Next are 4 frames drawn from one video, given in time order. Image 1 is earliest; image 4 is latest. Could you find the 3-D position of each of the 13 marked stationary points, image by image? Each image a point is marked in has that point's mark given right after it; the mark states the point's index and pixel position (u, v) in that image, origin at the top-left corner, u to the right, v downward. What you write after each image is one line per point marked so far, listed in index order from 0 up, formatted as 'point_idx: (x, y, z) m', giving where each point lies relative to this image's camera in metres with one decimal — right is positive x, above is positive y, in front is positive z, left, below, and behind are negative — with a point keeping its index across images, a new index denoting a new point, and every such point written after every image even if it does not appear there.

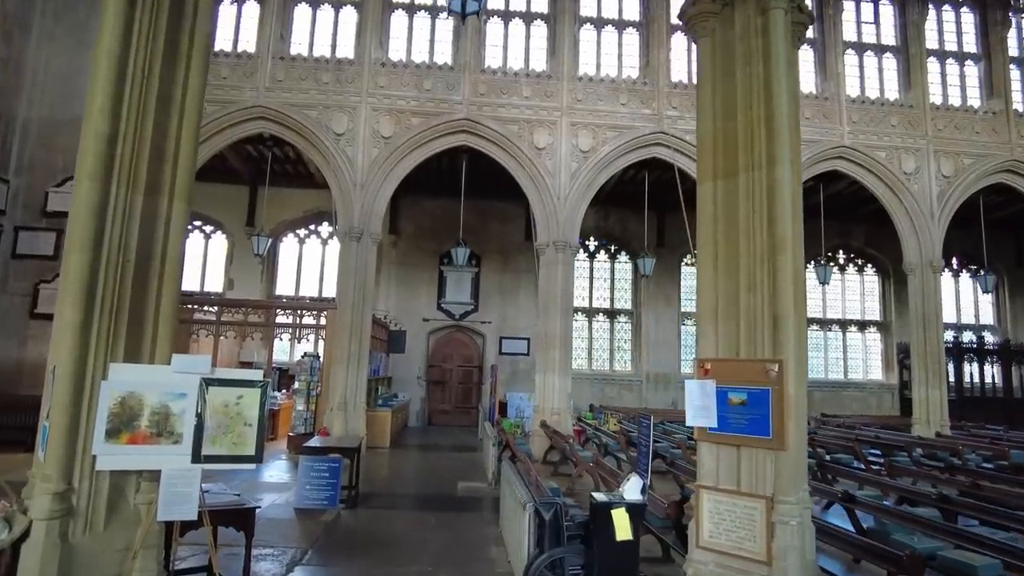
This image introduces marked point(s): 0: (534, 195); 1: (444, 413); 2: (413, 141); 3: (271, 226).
0: (+0.4, +1.7, +11.7) m
1: (-1.7, -3.1, +15.9) m
2: (-1.8, +2.6, +11.5) m
3: (-6.2, +1.6, +16.5) m
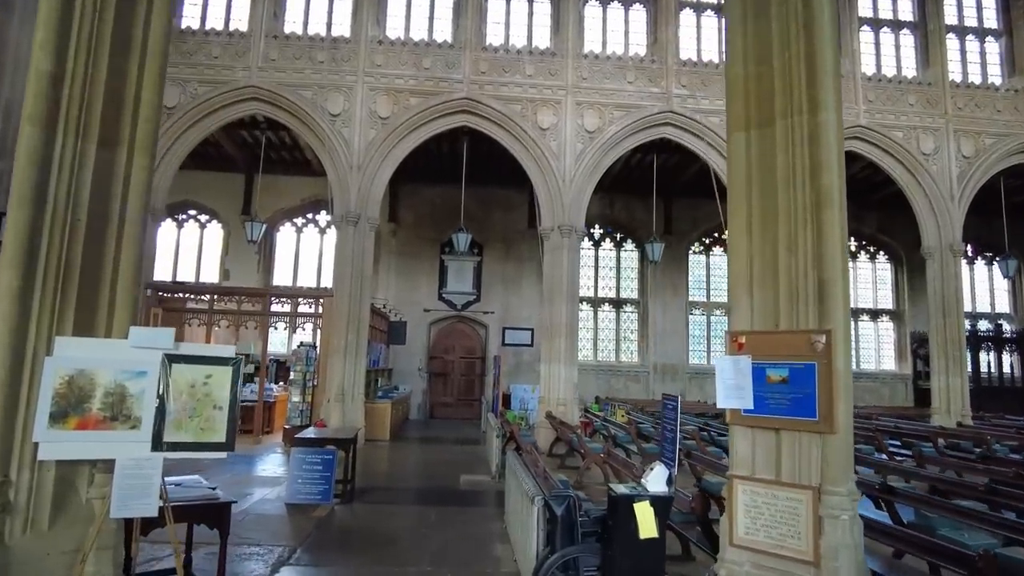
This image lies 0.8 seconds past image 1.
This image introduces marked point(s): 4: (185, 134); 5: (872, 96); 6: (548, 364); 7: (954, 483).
0: (+0.4, +1.9, +11.2) m
1: (-1.6, -2.8, +15.4) m
2: (-1.7, +2.9, +11.1) m
3: (-6.1, +1.9, +16.1) m
4: (-5.5, +2.6, +11.0) m
5: (+6.7, +3.5, +12.0) m
6: (+0.6, -1.3, +10.8) m
7: (+3.8, -1.7, +5.5) m
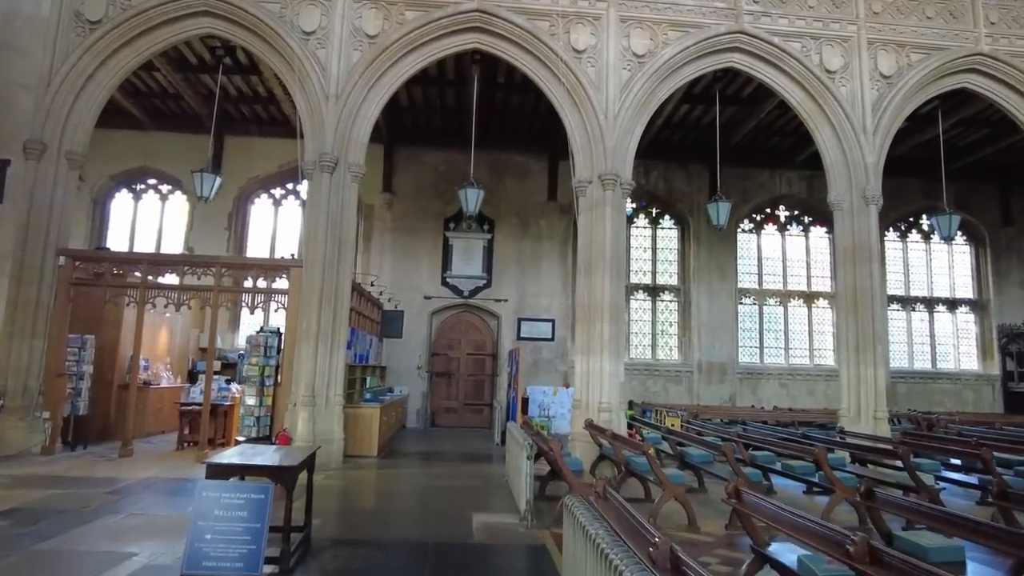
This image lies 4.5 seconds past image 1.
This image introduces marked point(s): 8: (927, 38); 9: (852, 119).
0: (+0.8, +2.3, +8.7) m
1: (-1.2, -2.5, +12.8) m
2: (-1.4, +3.3, +8.5) m
3: (-5.7, +2.2, +13.5) m
4: (-5.2, +3.0, +8.4) m
5: (+7.0, +3.9, +9.4) m
6: (+0.9, -0.9, +8.2) m
7: (+4.1, -1.2, +2.9) m
8: (+5.9, +3.5, +9.2) m
9: (+4.7, +2.3, +8.9) m
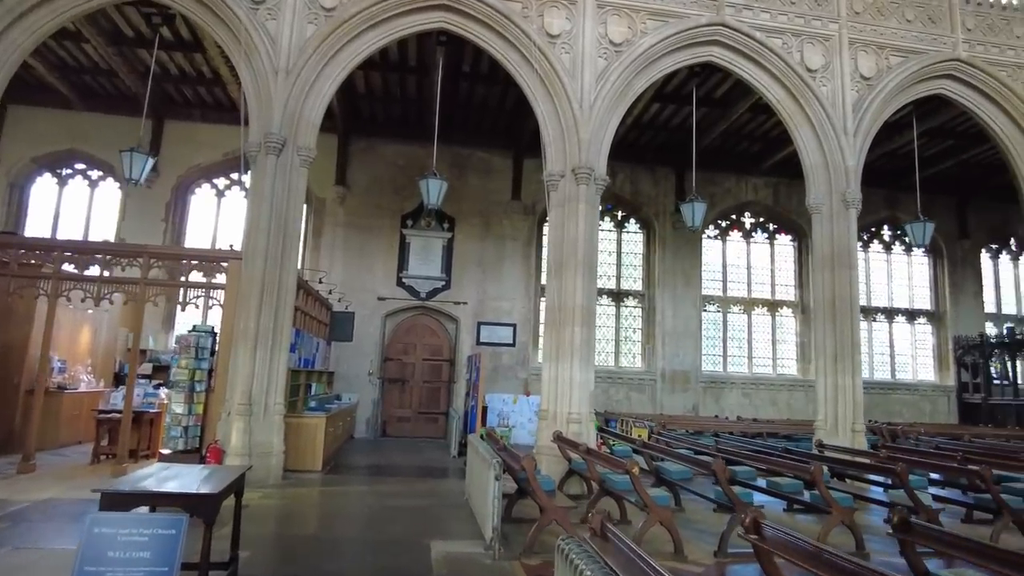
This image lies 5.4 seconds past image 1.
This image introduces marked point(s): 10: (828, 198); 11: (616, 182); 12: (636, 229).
0: (+0.4, +2.3, +8.1) m
1: (-2.0, -2.5, +12.1) m
2: (-1.7, +3.3, +7.8) m
3: (-6.5, +2.3, +12.5) m
4: (-5.5, +3.1, +7.4) m
5: (+6.6, +3.8, +9.3) m
6: (+0.5, -0.9, +7.6) m
7: (+4.0, -1.2, +2.6) m
8: (+5.5, +3.4, +8.9) m
9: (+4.3, +2.2, +8.6) m
10: (+4.2, +1.2, +8.7) m
11: (+2.2, +2.3, +13.8) m
12: (+2.7, +1.3, +13.9) m
